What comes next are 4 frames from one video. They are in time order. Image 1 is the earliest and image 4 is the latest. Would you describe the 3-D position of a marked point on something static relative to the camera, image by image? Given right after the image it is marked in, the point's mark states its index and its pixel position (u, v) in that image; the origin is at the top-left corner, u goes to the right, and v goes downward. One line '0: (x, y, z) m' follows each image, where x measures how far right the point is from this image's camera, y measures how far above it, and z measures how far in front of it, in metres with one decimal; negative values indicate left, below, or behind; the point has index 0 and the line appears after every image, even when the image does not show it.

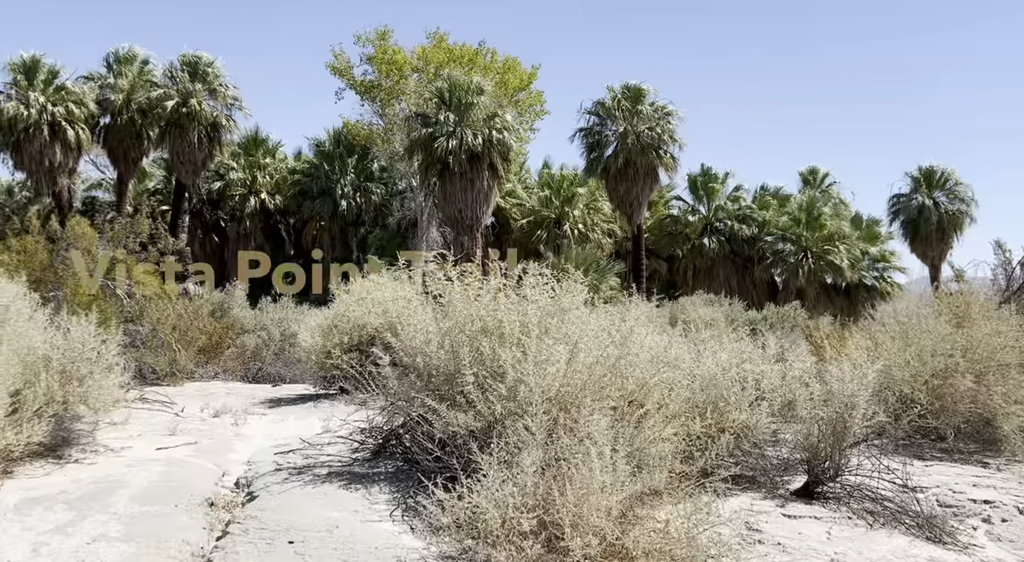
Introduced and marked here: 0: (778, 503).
0: (+1.6, -1.4, +5.6) m
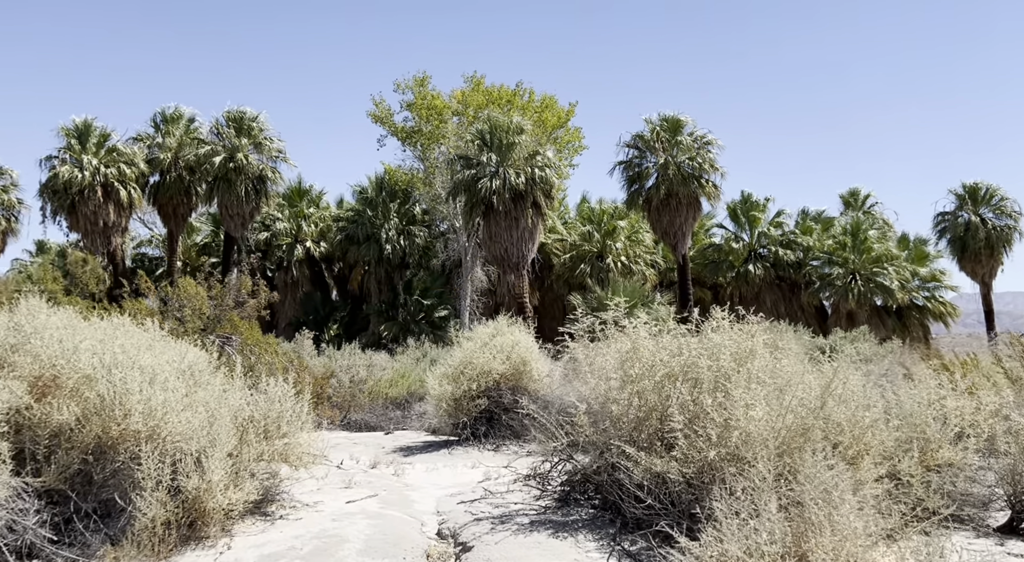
0: (+3.0, -1.6, +5.7) m
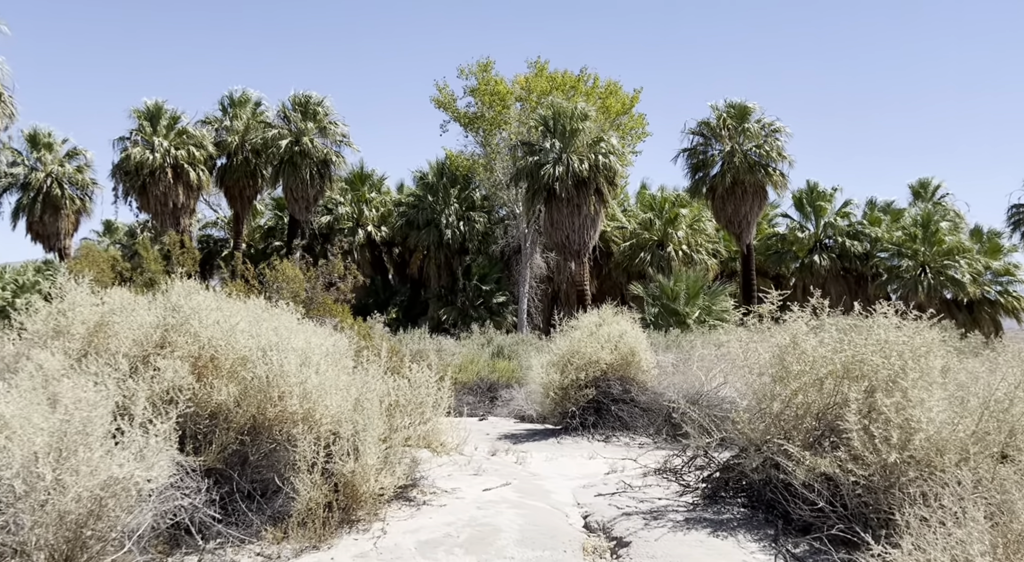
0: (+4.0, -1.6, +5.4) m
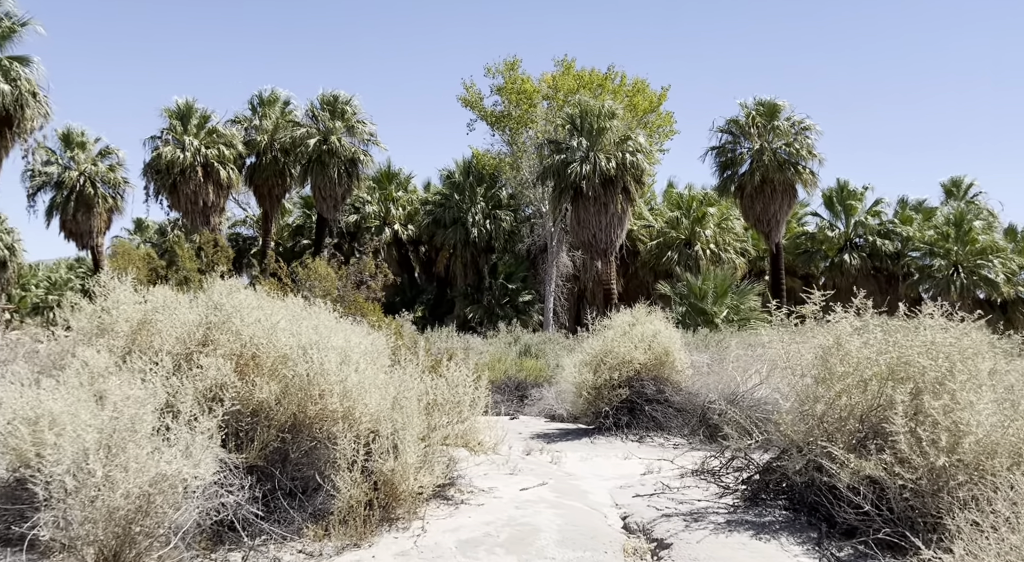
0: (+4.3, -1.6, +5.3) m
